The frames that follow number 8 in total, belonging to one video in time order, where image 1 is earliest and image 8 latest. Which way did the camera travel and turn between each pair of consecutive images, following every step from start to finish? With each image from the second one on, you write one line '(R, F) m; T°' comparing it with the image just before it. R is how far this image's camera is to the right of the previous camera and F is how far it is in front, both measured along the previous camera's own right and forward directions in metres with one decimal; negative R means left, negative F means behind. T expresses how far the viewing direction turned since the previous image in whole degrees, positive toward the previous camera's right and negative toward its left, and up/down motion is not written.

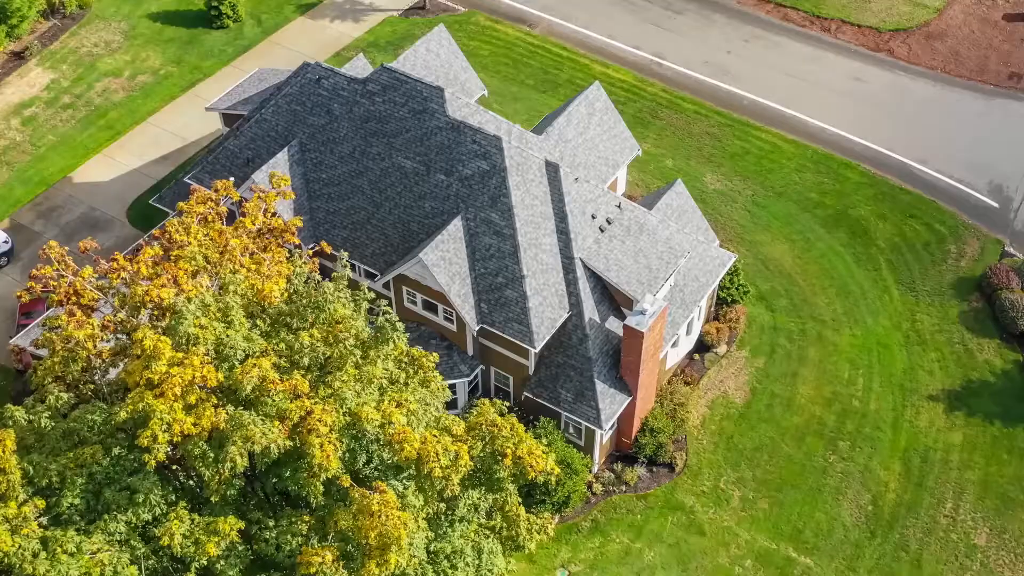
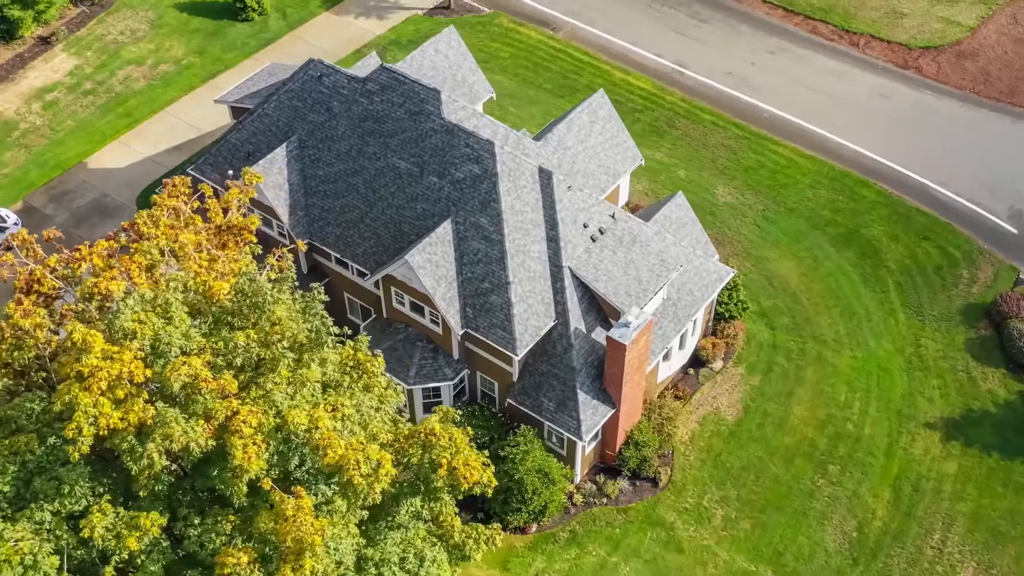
(+1.8, +0.2) m; -3°
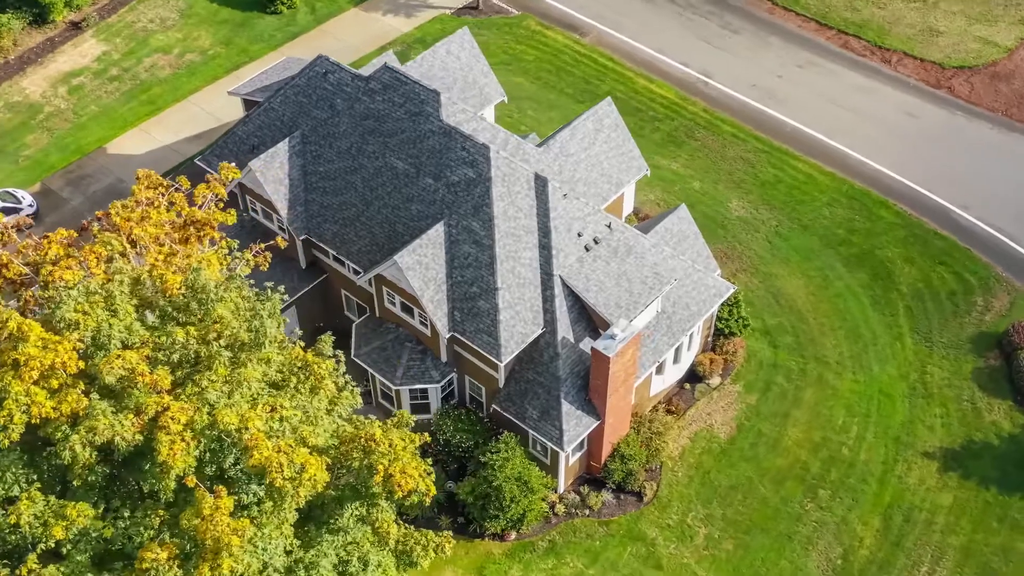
(+1.8, +0.2) m; -3°
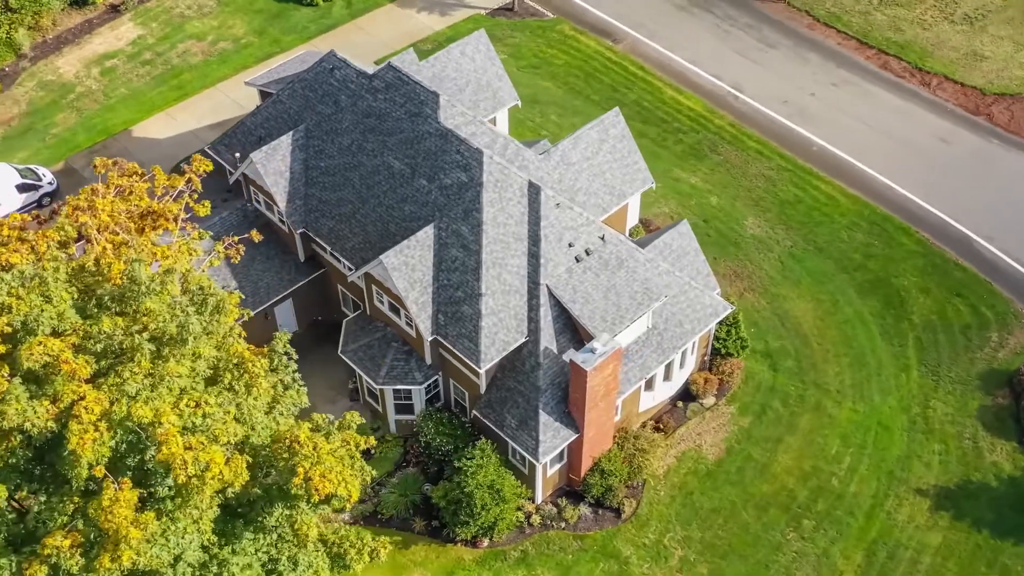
(+2.3, +0.3) m; -3°
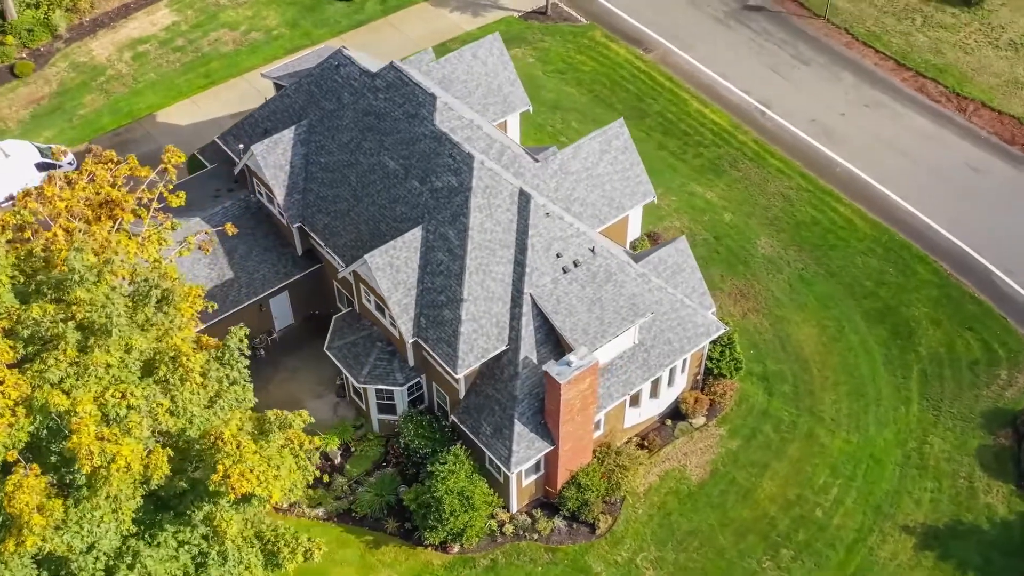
(+2.3, +0.3) m; -3°
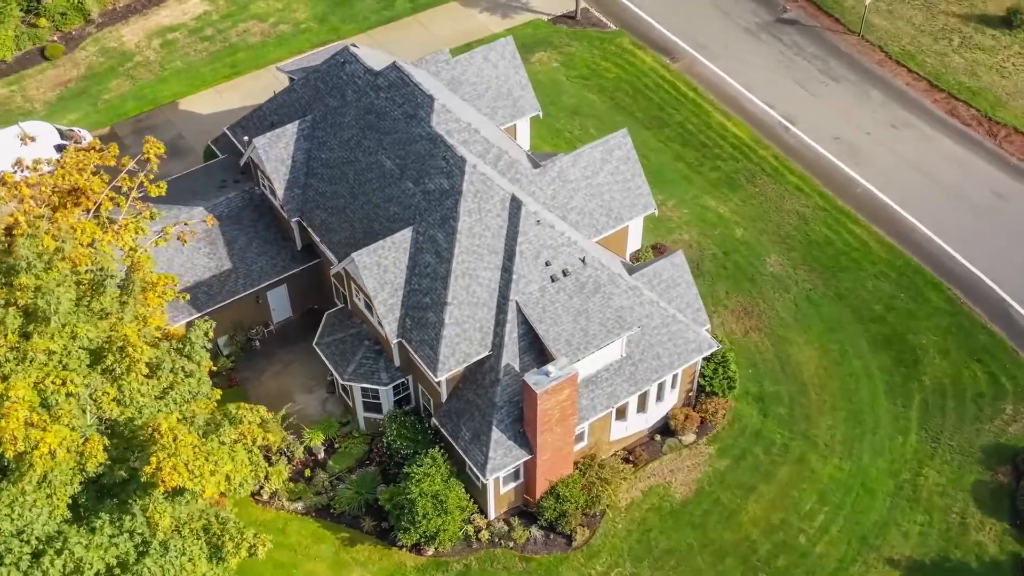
(+2.0, +0.2) m; -3°
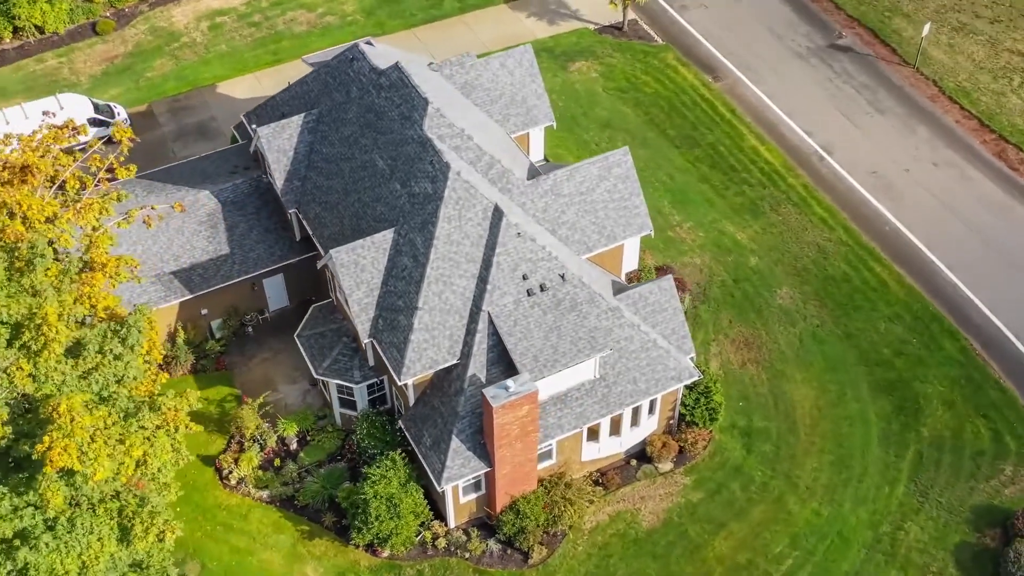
(+3.4, +0.4) m; -5°
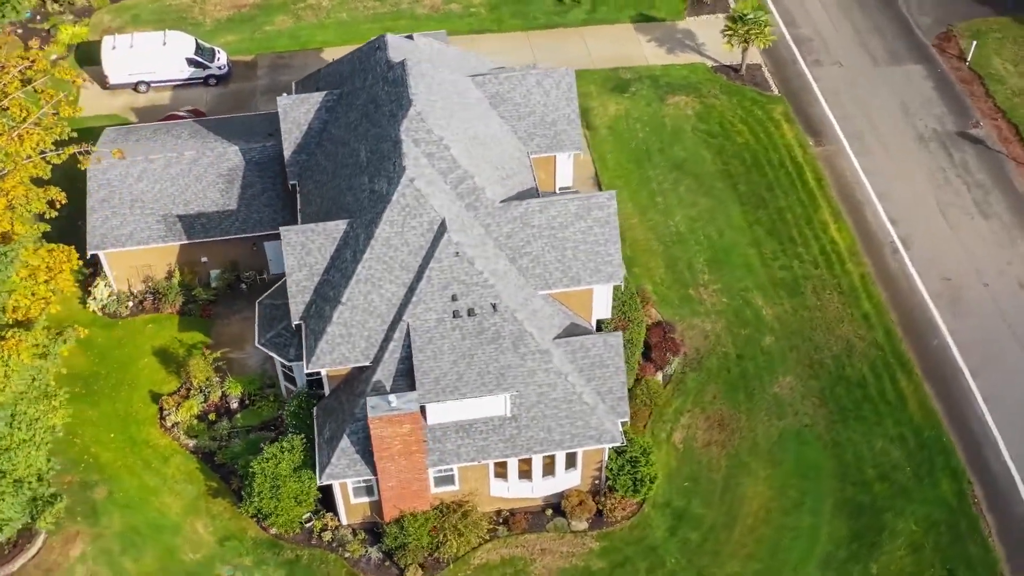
(+8.6, +1.7) m; -13°
